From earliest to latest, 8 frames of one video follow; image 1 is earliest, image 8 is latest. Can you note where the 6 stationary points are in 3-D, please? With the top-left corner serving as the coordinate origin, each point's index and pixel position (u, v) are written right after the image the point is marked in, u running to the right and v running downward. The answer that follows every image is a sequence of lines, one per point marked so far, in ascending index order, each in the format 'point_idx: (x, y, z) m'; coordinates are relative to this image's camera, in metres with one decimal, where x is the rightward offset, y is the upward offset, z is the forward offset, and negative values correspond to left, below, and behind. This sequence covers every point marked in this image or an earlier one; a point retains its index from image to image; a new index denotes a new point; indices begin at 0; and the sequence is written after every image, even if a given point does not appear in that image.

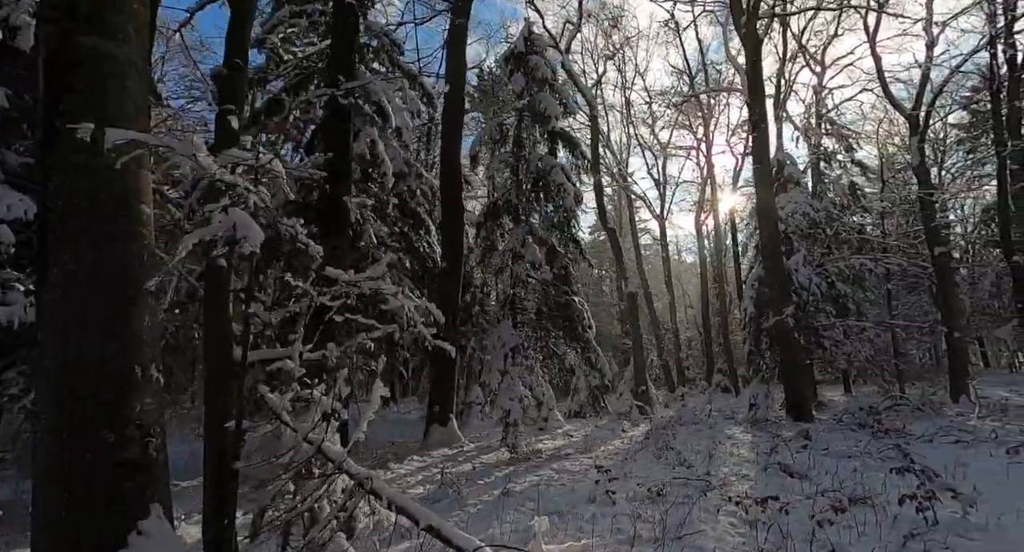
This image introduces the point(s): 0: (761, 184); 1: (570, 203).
0: (+5.3, +1.9, +11.7) m
1: (+0.7, +1.0, +6.9) m
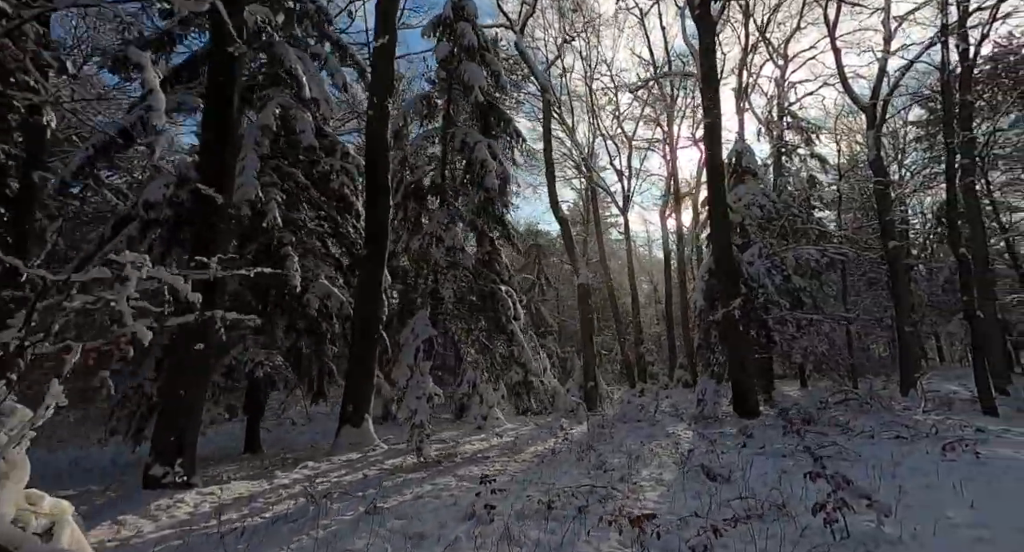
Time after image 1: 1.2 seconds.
0: (+4.2, +2.1, +11.4) m
1: (-0.2, +1.1, +6.4) m
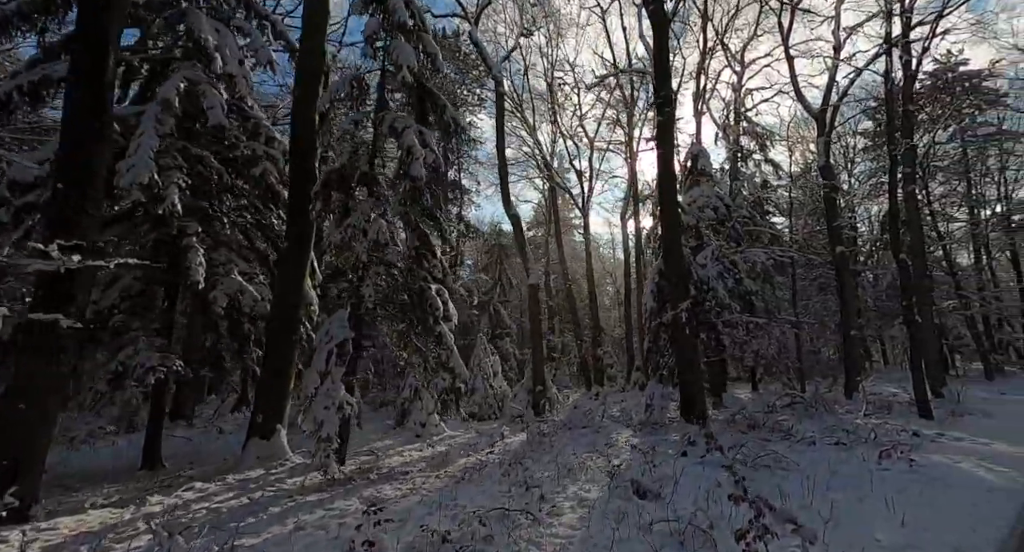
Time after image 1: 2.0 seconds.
0: (+3.2, +2.1, +11.3) m
1: (-0.9, +1.1, +6.0) m
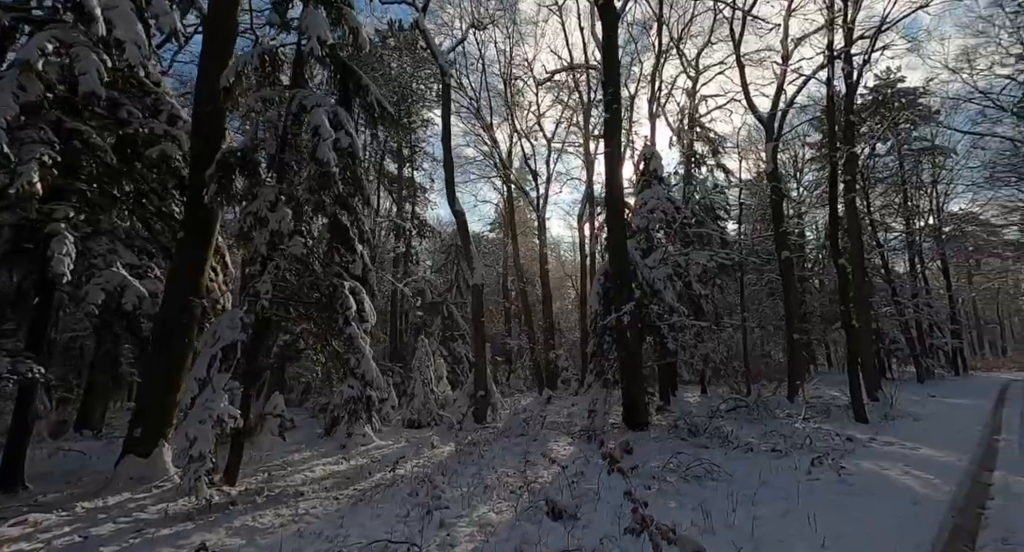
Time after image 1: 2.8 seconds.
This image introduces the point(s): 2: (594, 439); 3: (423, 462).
0: (+2.0, +2.0, +11.0) m
1: (-1.7, +1.2, +5.5) m
2: (+1.3, -2.5, +8.6) m
3: (-1.1, -2.2, +6.6) m
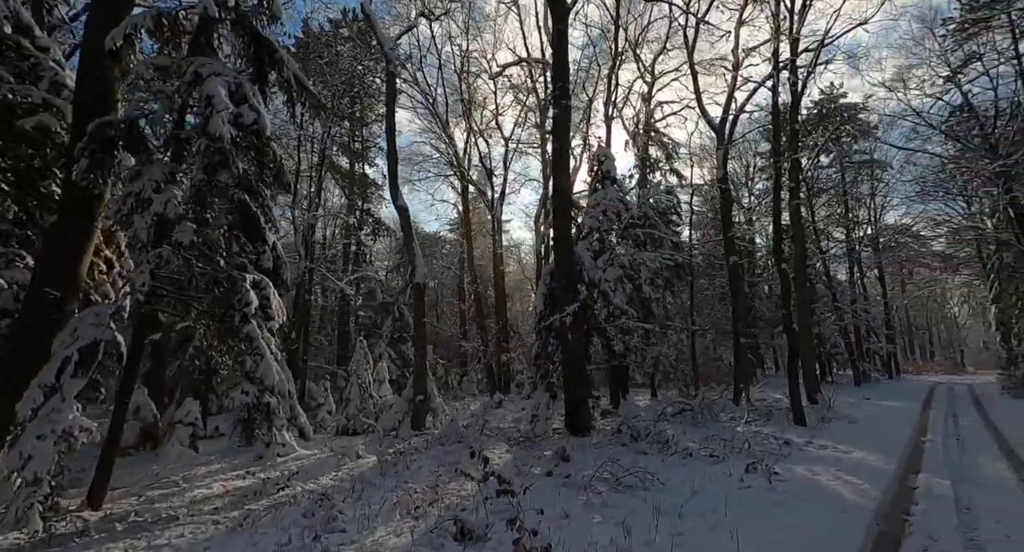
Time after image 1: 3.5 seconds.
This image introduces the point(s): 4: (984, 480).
0: (+0.9, +2.0, +10.7) m
1: (-2.3, +1.2, +4.9) m
2: (+0.3, -2.5, +8.2) m
3: (-1.9, -2.2, +6.0) m
4: (+6.7, -2.9, +7.8) m
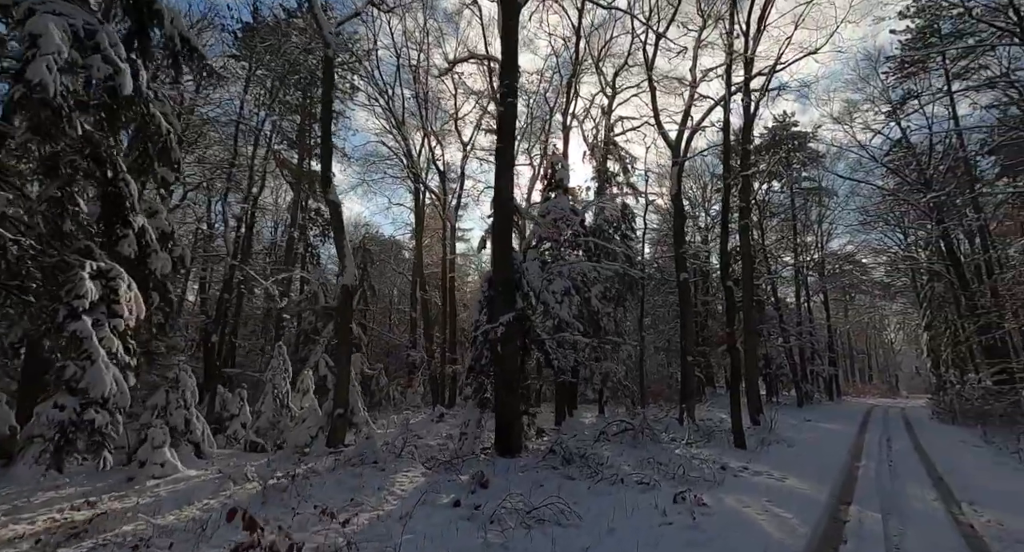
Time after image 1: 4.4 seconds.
0: (-0.2, +1.9, +10.1) m
1: (-3.1, +1.3, +4.1) m
2: (-0.8, -2.6, +7.5) m
3: (-2.8, -2.1, +5.2) m
4: (+5.5, -3.2, +7.5) m
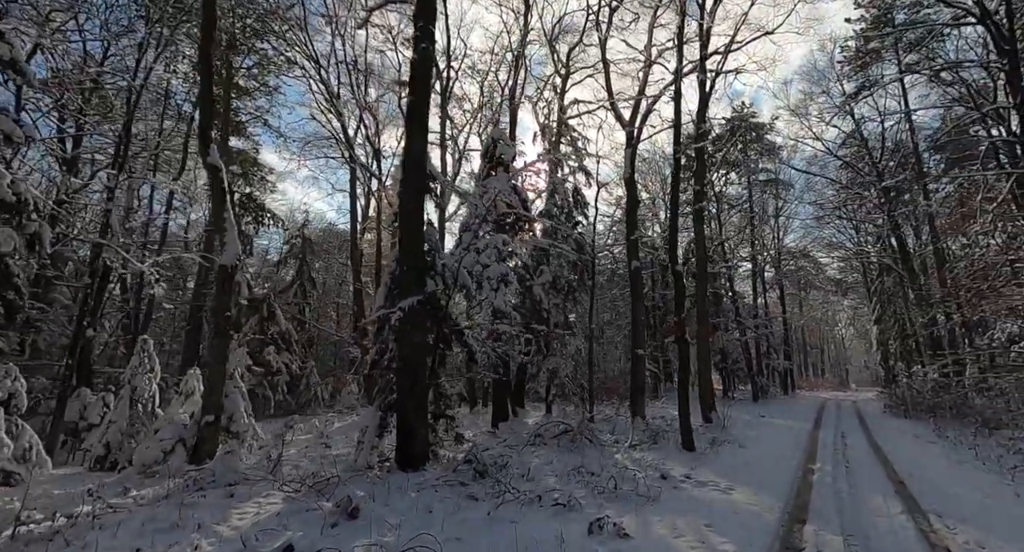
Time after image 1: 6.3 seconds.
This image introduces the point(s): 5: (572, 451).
0: (-1.6, +2.2, +8.6) m
1: (-4.1, +1.6, +2.4) m
2: (-2.0, -2.3, +5.9) m
3: (-3.9, -1.9, +3.5) m
4: (+4.3, -2.9, +6.4) m
5: (+1.1, -3.3, +10.5) m
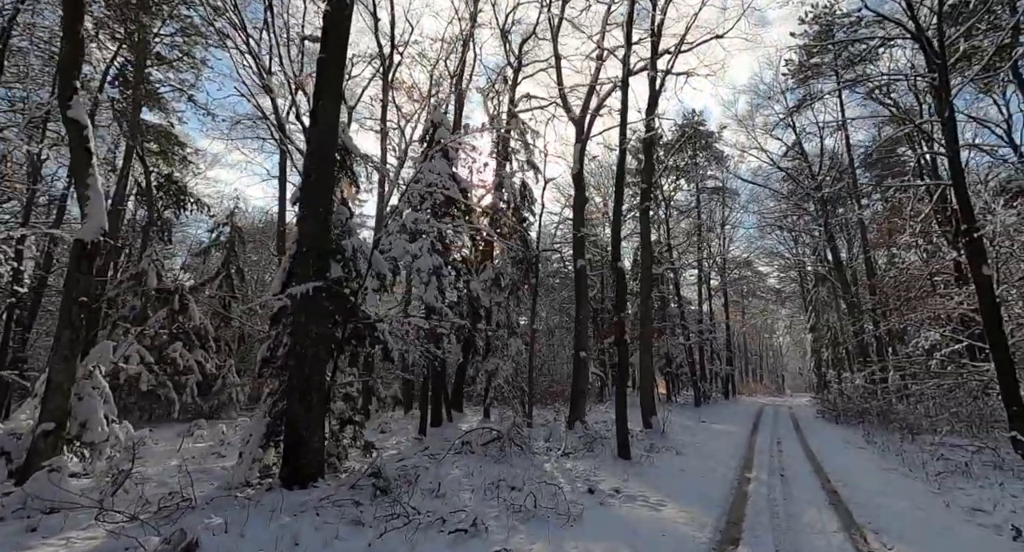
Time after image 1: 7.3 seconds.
0: (-2.7, +2.4, +7.5) m
1: (-4.6, +1.9, +1.1) m
2: (-3.0, -2.1, +4.8) m
3: (-4.7, -1.6, +2.2) m
4: (+3.2, -2.9, +5.7) m
5: (-0.3, -3.2, +9.6) m
